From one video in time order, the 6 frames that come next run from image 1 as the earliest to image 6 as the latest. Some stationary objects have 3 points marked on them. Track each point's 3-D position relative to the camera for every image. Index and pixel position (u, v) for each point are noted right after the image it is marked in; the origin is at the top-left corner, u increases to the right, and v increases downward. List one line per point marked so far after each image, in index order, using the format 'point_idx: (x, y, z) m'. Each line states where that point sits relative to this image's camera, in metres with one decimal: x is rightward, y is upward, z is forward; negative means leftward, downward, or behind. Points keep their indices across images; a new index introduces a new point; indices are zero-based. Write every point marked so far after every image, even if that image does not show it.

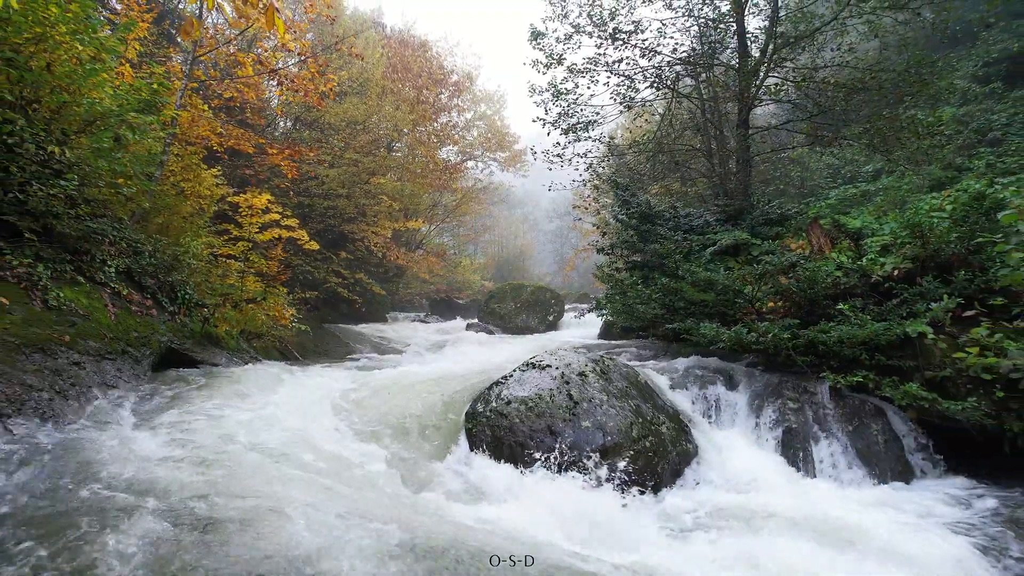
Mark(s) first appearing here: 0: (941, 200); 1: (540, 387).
0: (+5.7, +1.1, +5.4) m
1: (+0.3, -1.0, +4.0) m
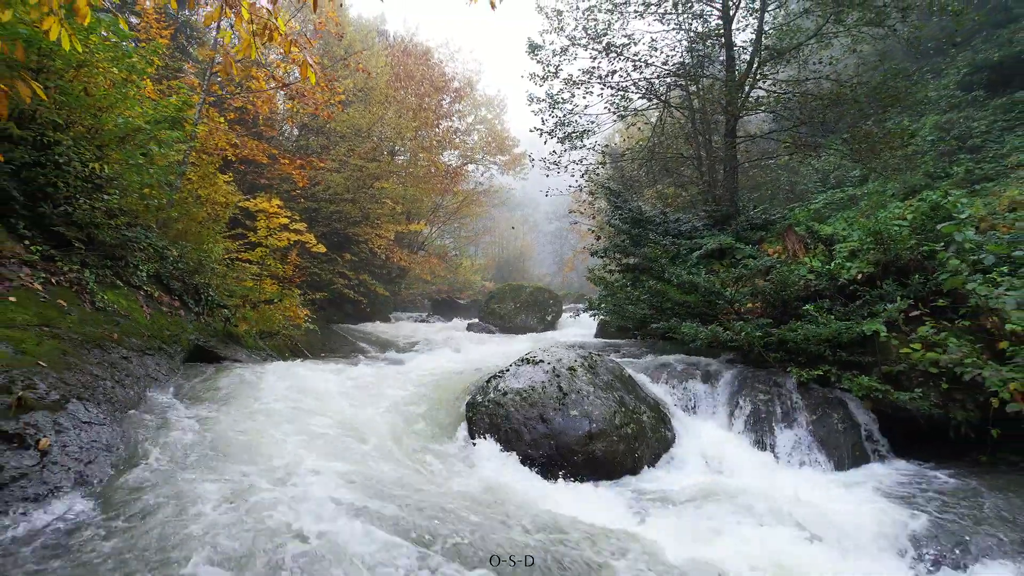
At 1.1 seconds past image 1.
0: (+5.6, +1.1, +5.8) m
1: (+0.2, -1.0, +4.5) m
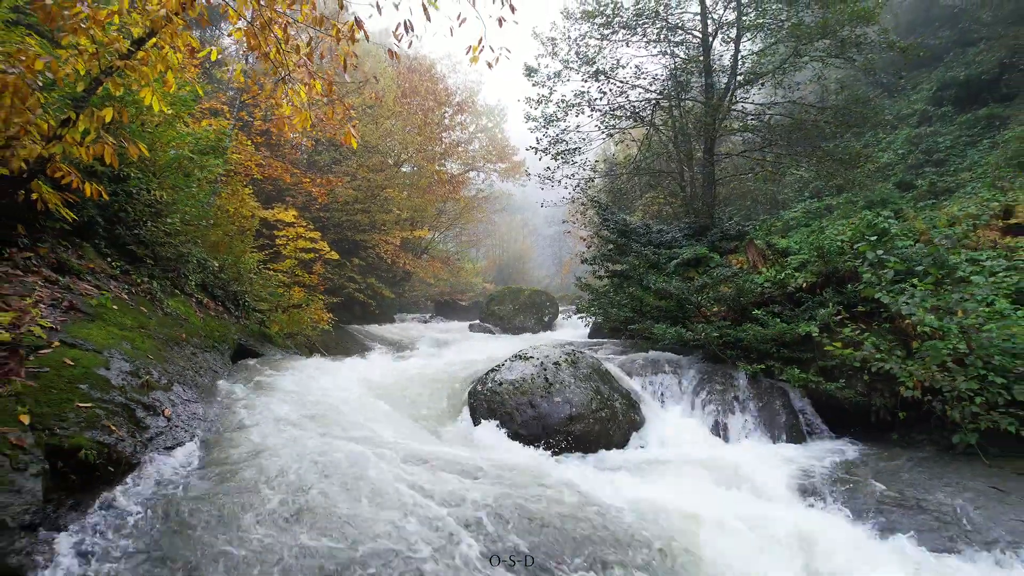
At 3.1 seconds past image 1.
0: (+5.6, +1.0, +6.7) m
1: (+0.2, -1.1, +5.4) m
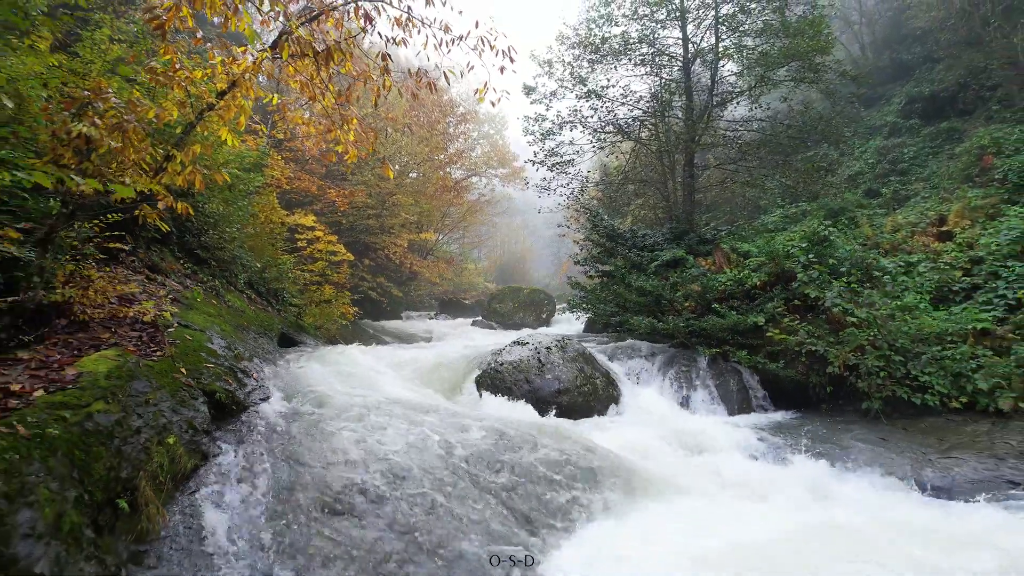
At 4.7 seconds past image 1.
0: (+5.5, +1.0, +7.9) m
1: (+0.2, -1.1, +6.5) m
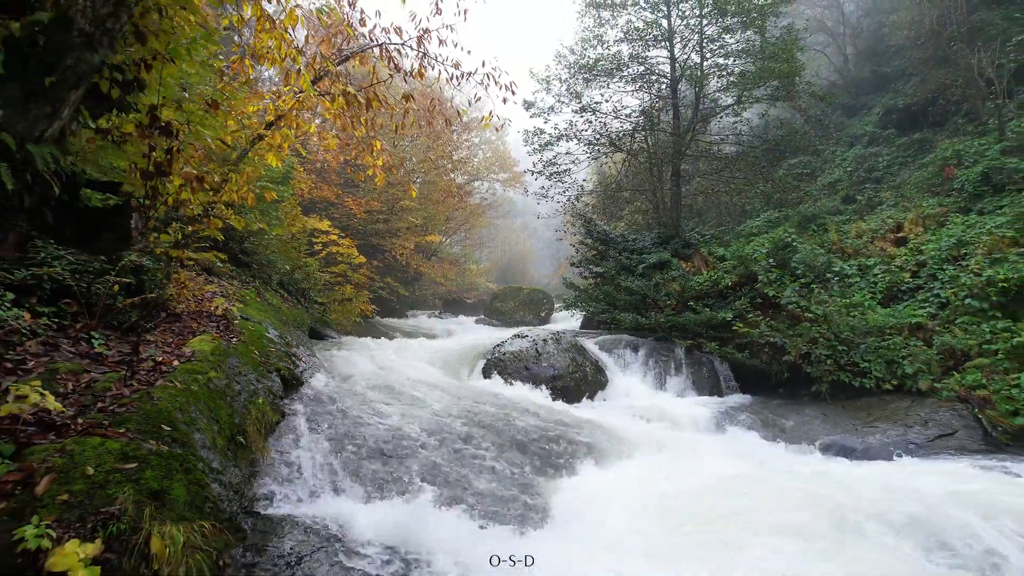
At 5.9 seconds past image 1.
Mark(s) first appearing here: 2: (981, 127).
0: (+5.6, +1.0, +8.8) m
1: (+0.2, -1.1, +7.5) m
2: (+13.5, +4.6, +11.7) m
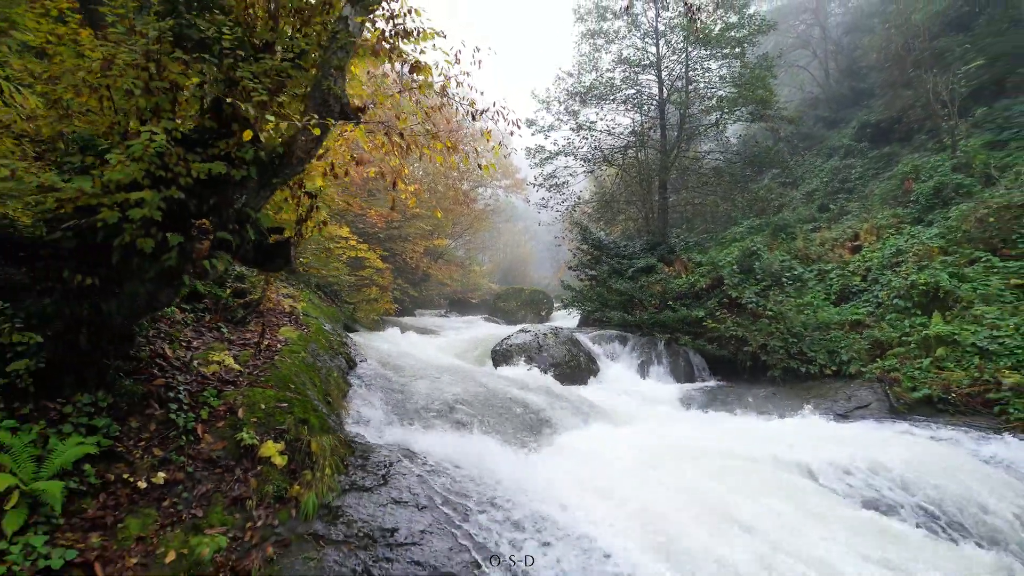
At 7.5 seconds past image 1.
0: (+5.7, +1.0, +10.1) m
1: (+0.3, -1.1, +8.8) m
2: (+13.6, +4.6, +13.0) m
